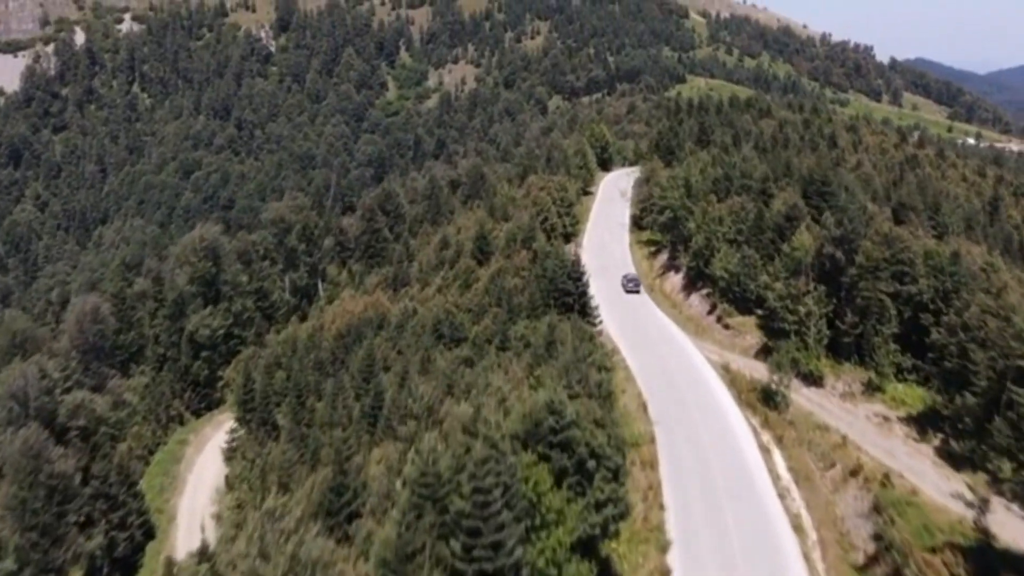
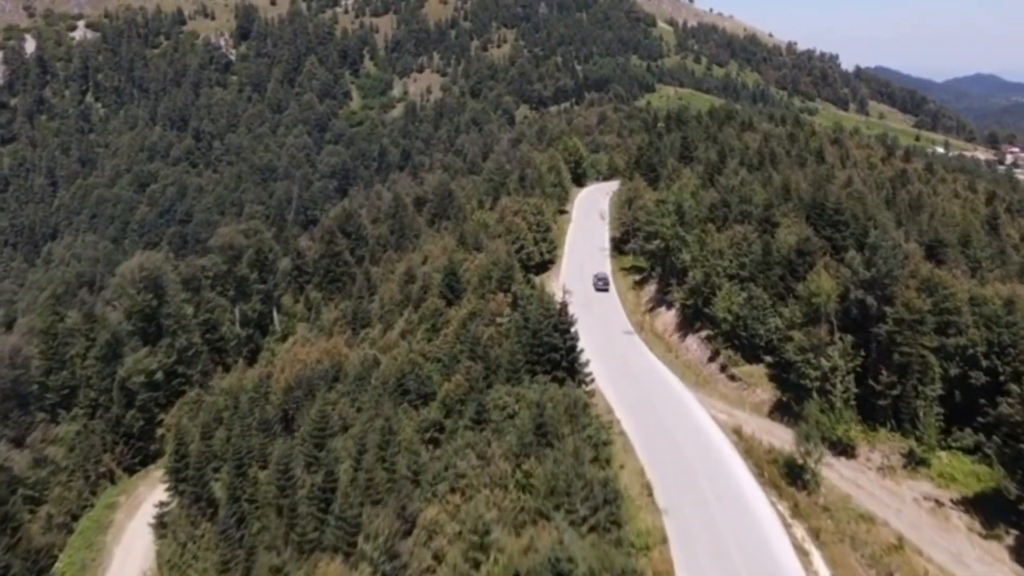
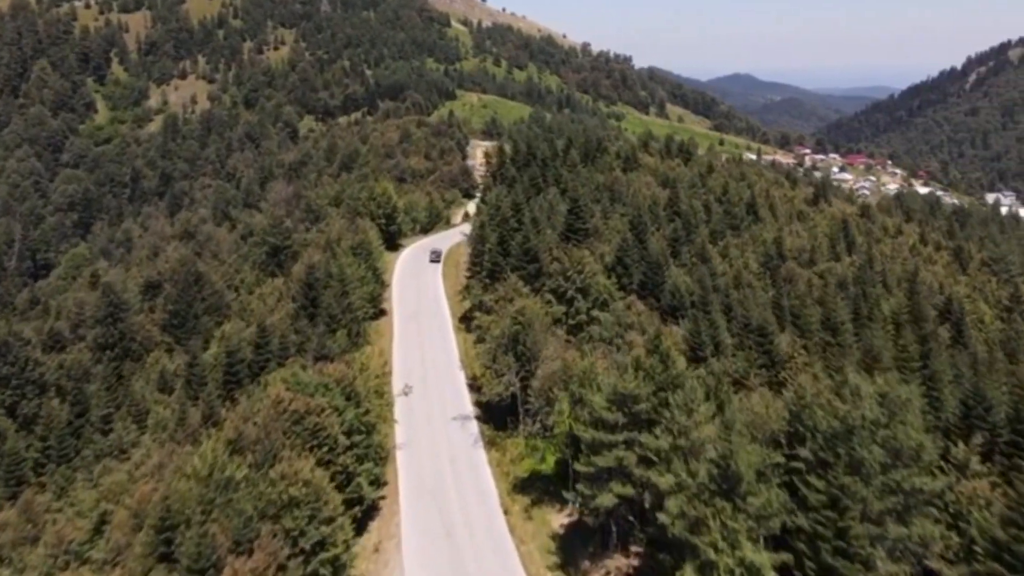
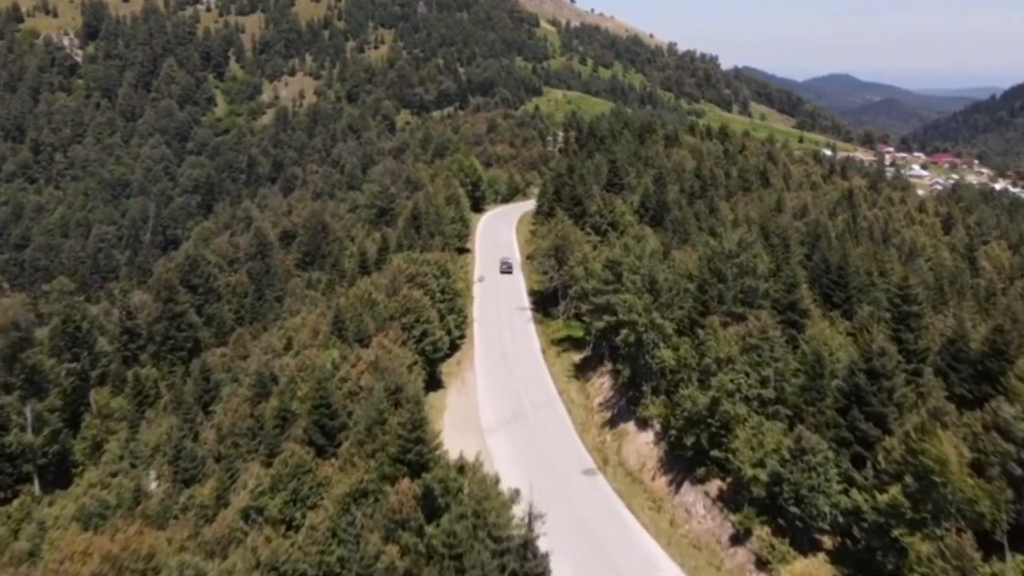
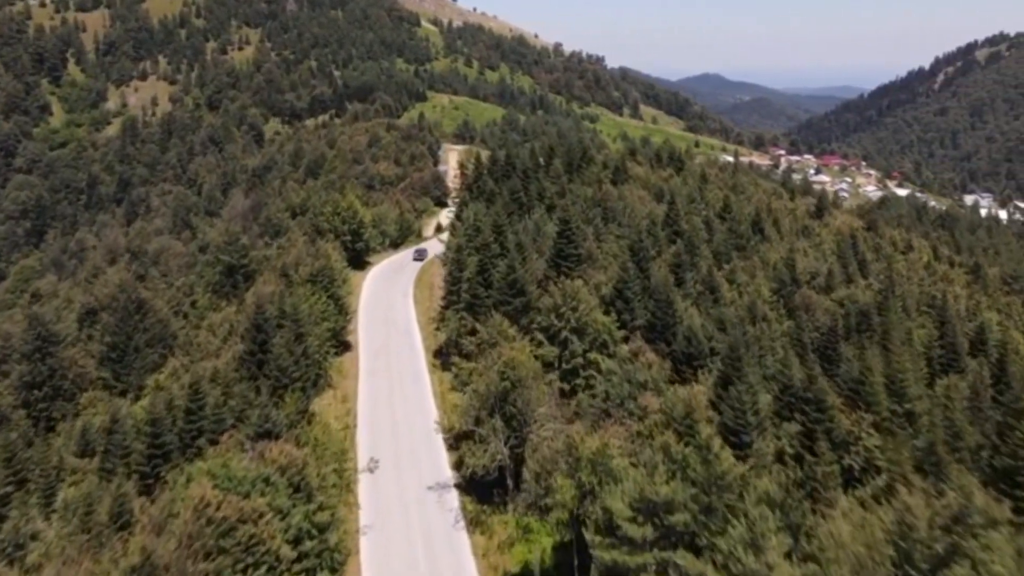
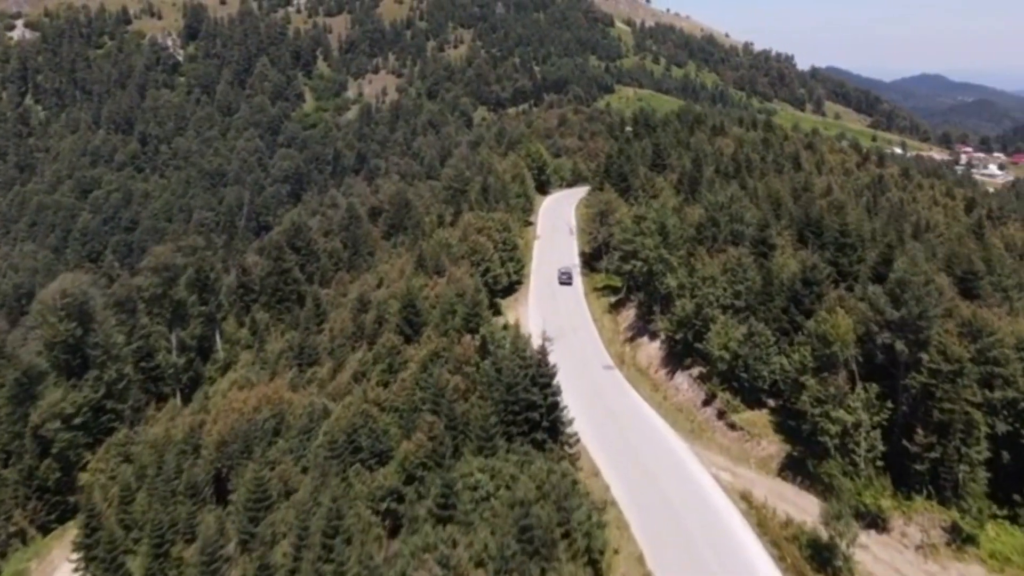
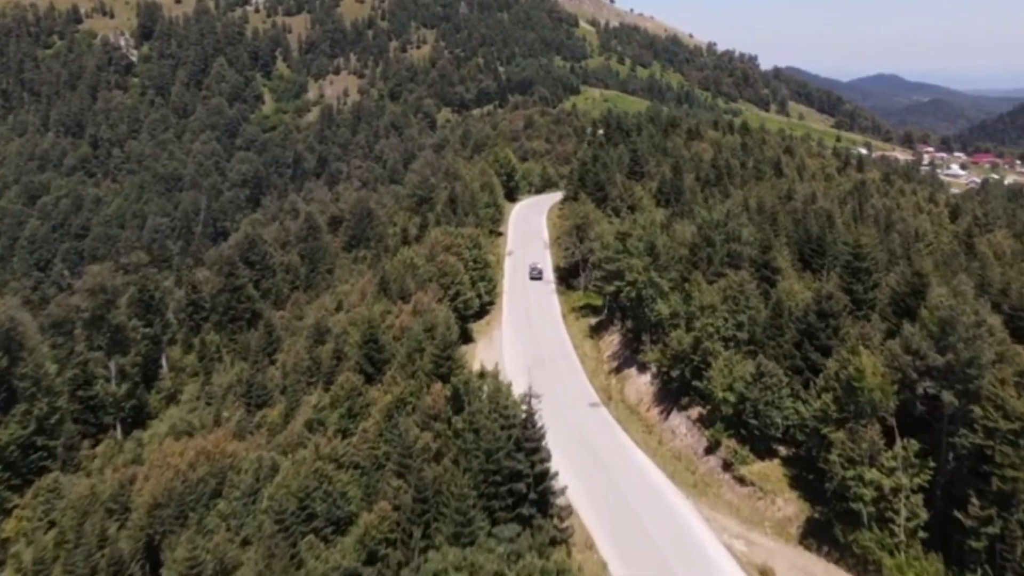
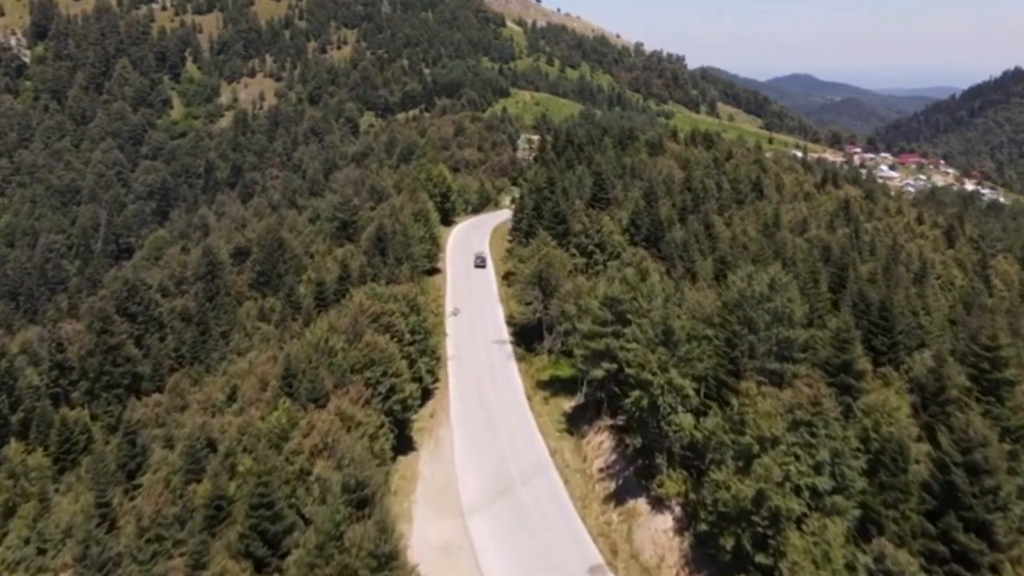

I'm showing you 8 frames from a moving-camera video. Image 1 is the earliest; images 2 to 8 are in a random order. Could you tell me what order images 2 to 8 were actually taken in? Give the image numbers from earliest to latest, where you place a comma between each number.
2, 6, 7, 4, 8, 3, 5
